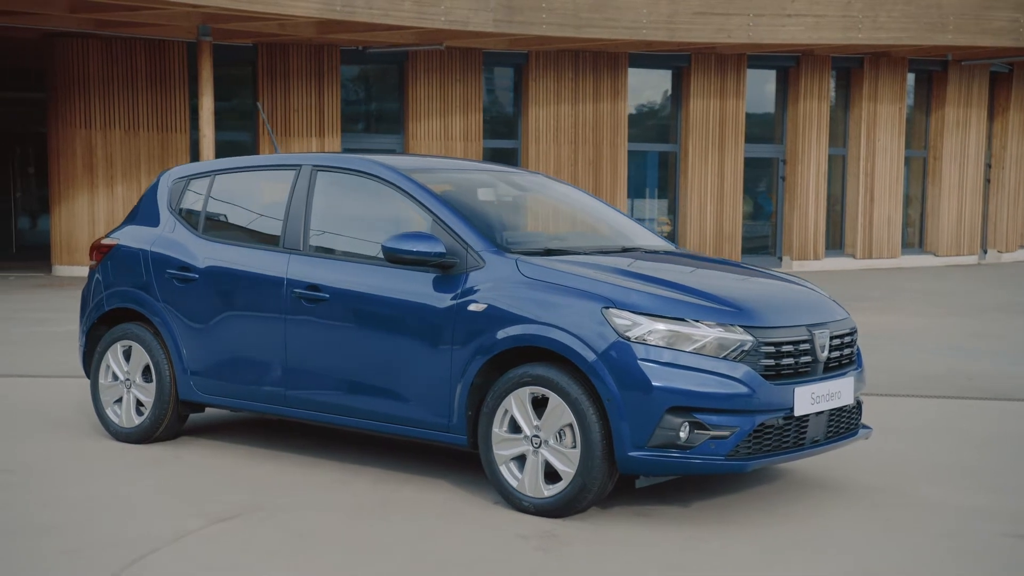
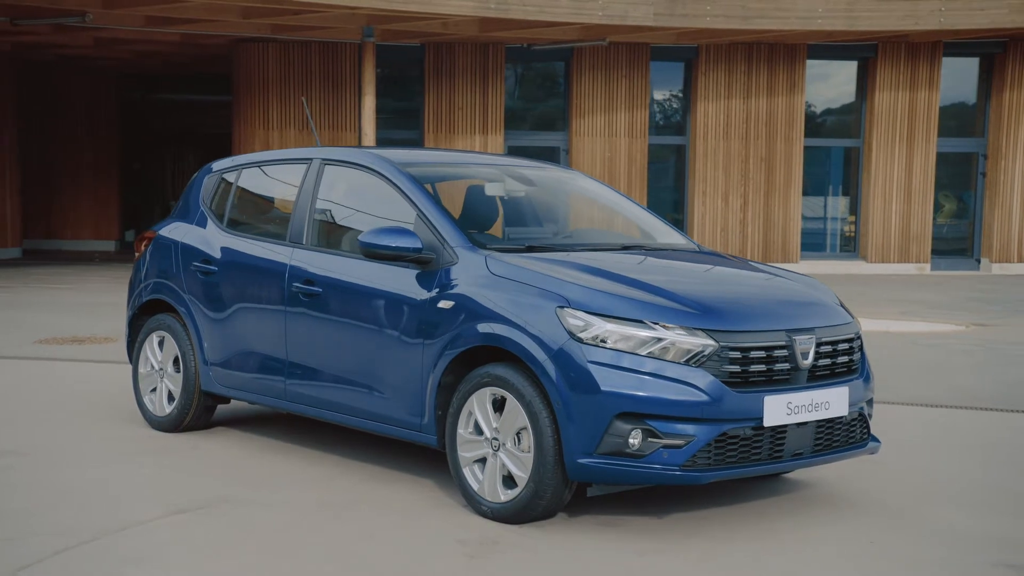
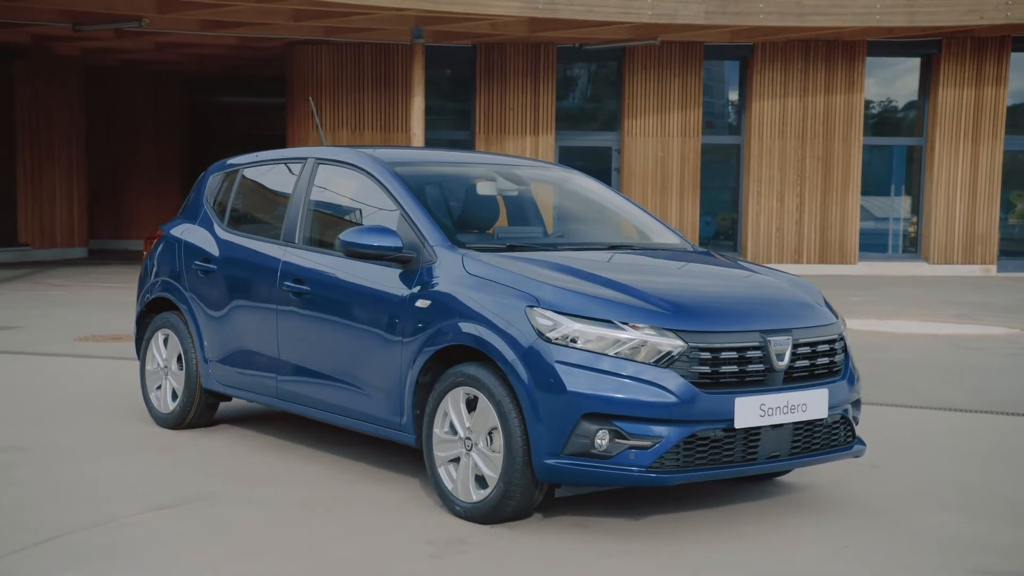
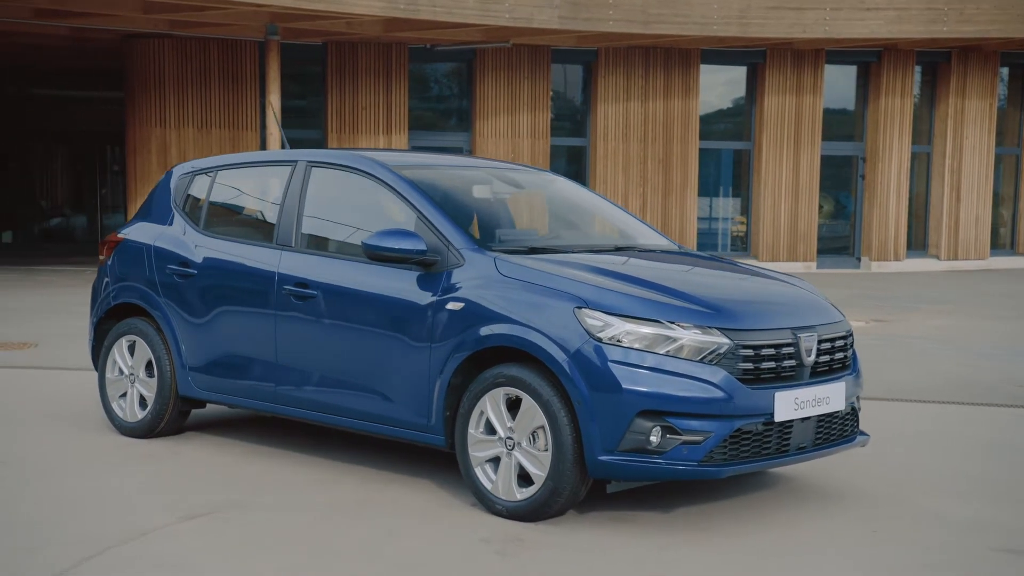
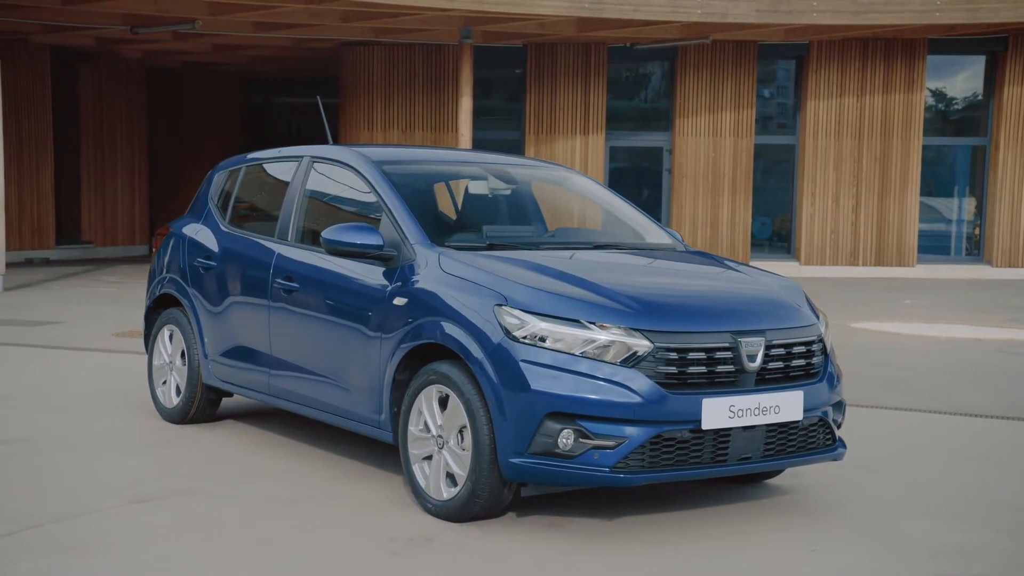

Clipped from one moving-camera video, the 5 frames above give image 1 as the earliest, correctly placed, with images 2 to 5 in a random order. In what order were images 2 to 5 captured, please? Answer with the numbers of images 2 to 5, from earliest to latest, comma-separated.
4, 2, 3, 5
